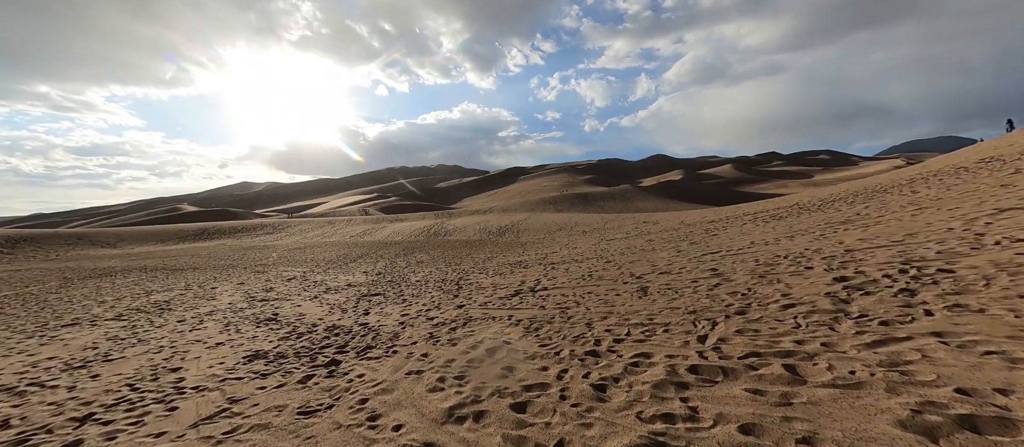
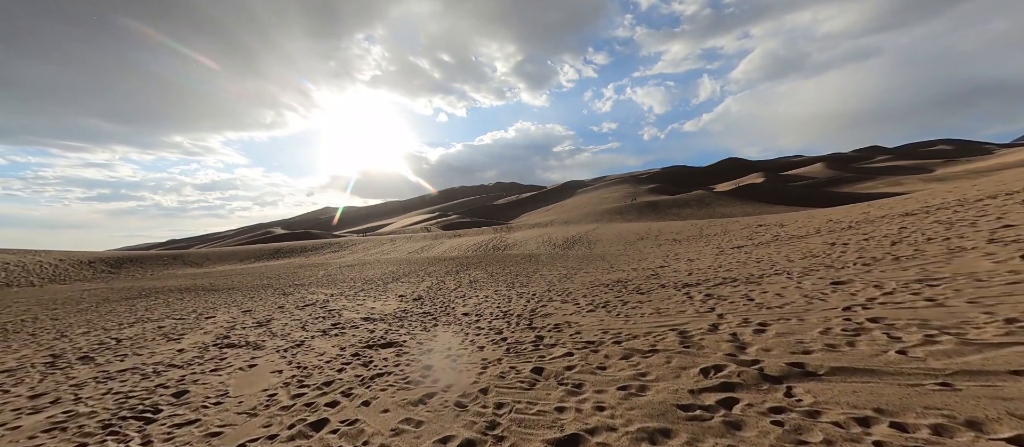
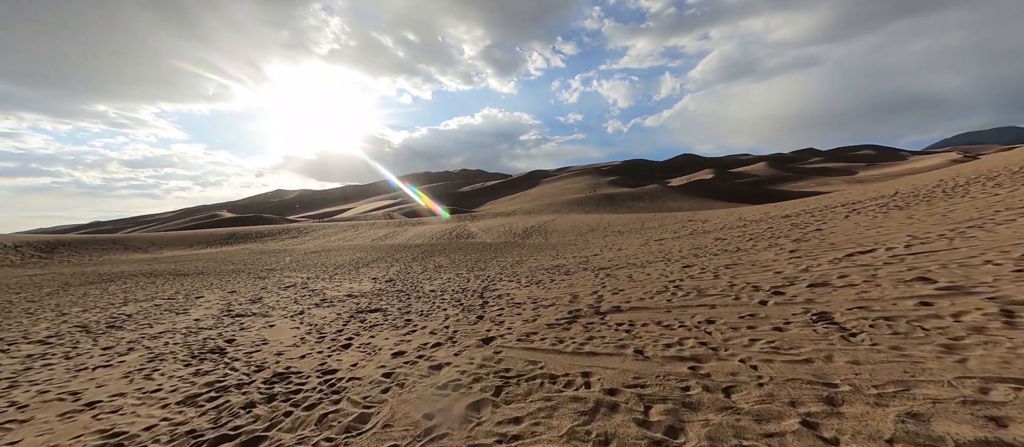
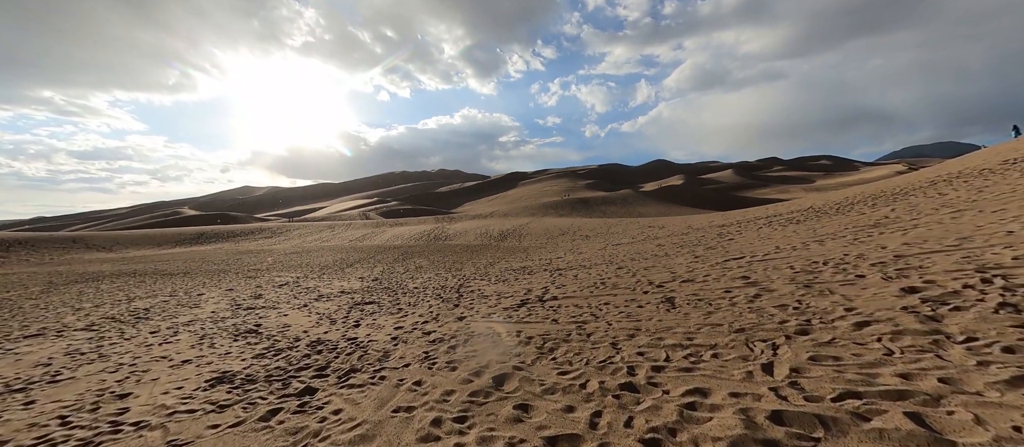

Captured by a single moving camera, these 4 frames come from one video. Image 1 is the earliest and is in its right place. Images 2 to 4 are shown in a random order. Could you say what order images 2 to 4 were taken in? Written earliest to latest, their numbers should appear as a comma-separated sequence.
4, 3, 2
